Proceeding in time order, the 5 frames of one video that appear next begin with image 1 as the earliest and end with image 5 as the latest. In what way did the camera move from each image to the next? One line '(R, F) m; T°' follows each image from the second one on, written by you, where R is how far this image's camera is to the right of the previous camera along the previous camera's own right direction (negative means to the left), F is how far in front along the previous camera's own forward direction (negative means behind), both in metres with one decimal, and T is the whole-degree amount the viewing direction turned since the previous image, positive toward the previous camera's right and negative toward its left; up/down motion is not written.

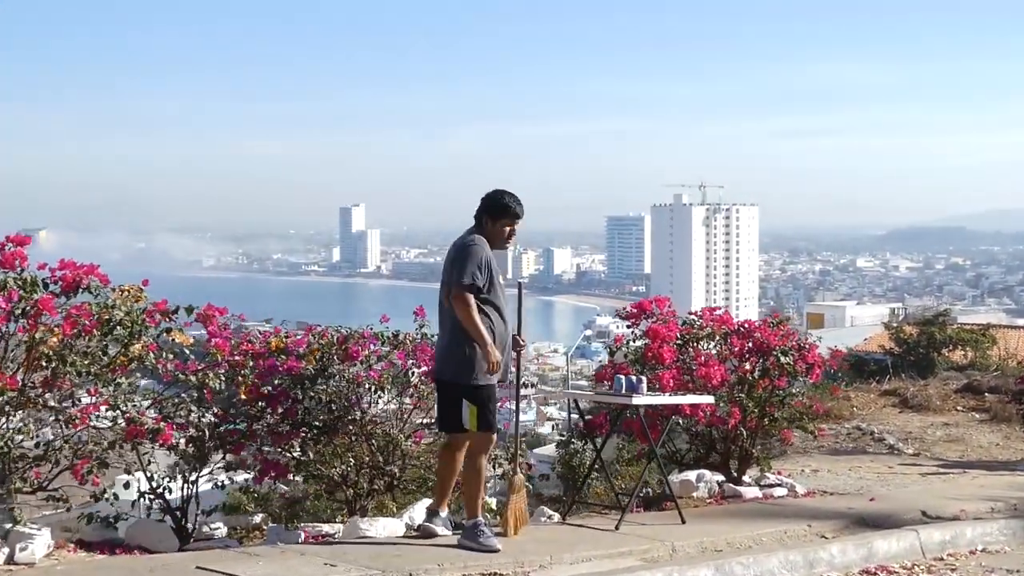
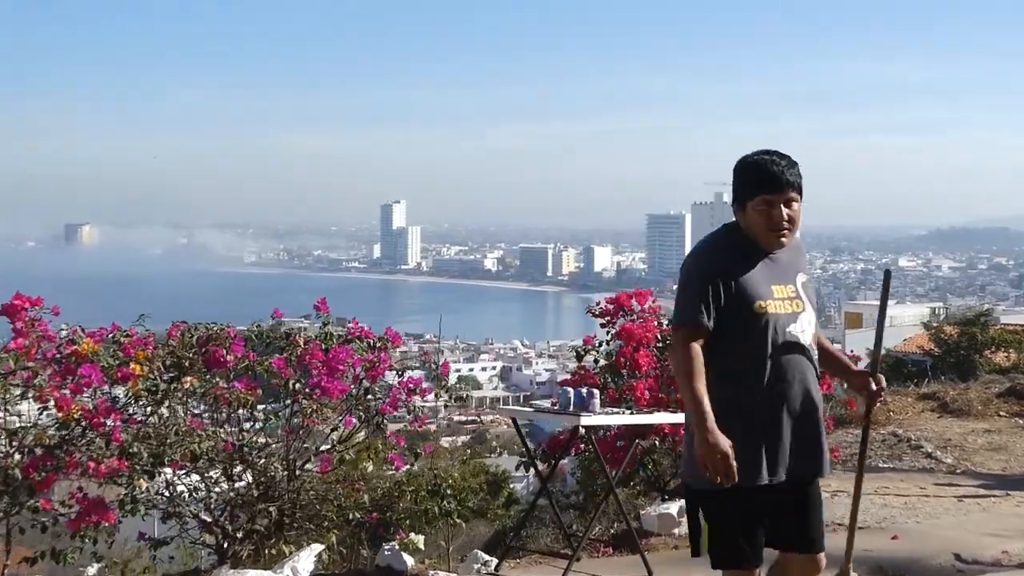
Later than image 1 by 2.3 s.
(+0.5, +1.4) m; -2°
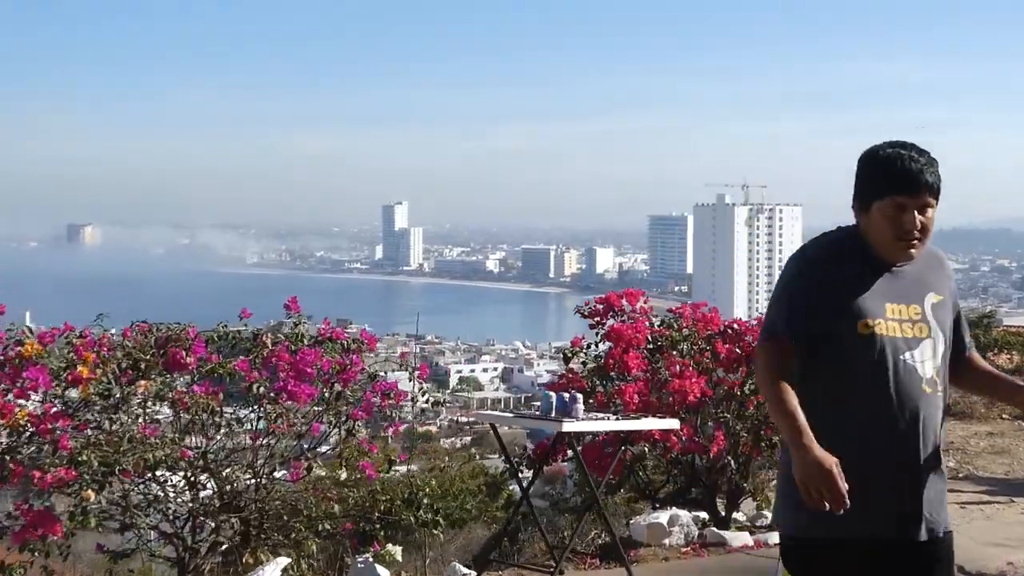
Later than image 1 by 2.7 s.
(+0.1, +0.3) m; 0°
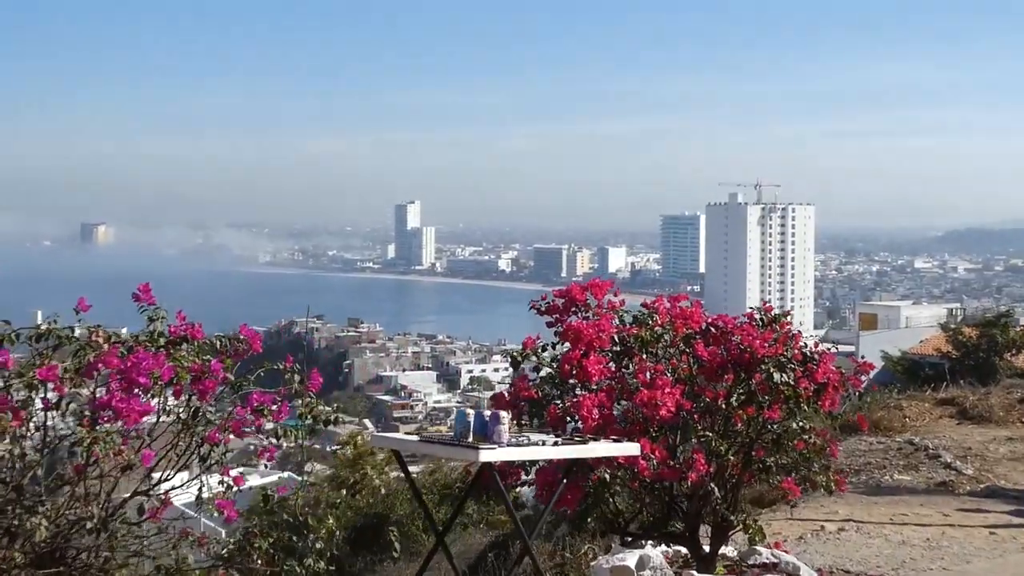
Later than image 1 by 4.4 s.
(+0.4, +1.2) m; -1°
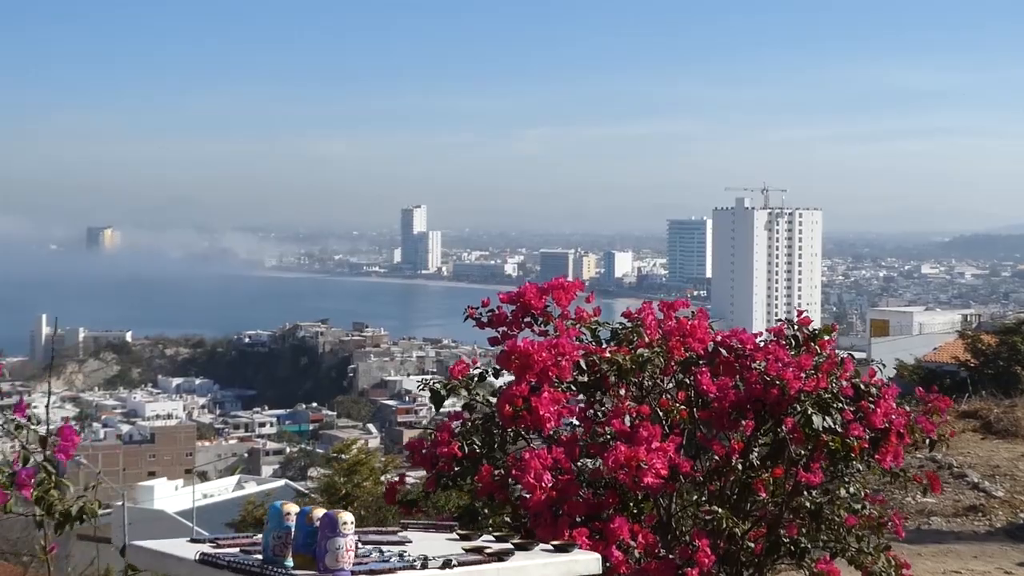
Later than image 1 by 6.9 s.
(+0.3, +1.7) m; 0°
